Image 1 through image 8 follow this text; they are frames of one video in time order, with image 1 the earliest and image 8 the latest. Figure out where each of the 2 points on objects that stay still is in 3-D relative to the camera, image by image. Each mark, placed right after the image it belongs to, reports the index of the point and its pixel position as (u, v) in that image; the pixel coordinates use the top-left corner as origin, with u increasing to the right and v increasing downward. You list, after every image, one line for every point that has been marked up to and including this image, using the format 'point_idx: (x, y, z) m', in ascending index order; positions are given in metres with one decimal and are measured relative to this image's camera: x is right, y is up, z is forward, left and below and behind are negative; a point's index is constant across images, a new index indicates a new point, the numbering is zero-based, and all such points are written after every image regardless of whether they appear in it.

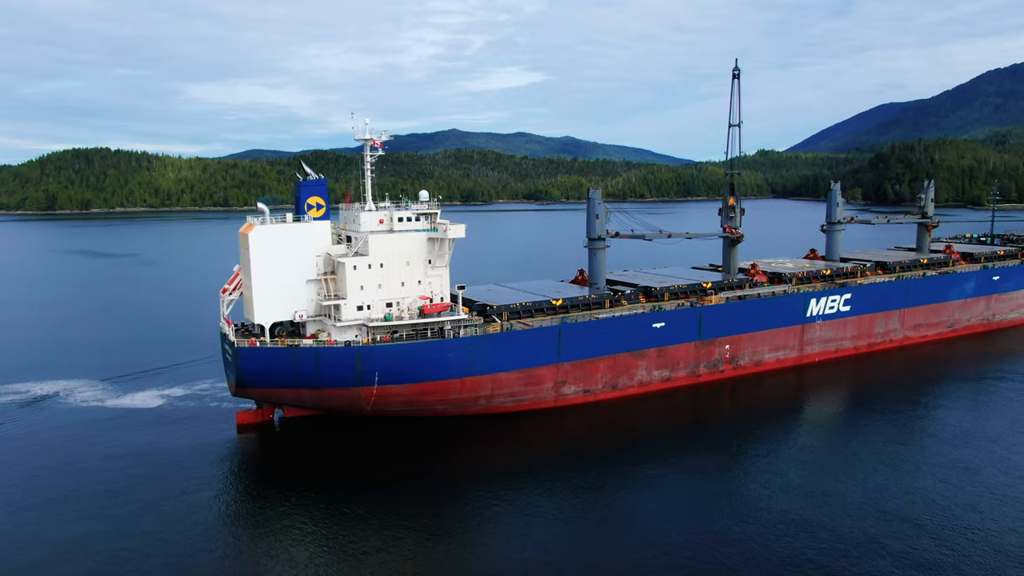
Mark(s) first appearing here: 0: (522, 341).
0: (+0.3, -1.3, +18.9) m
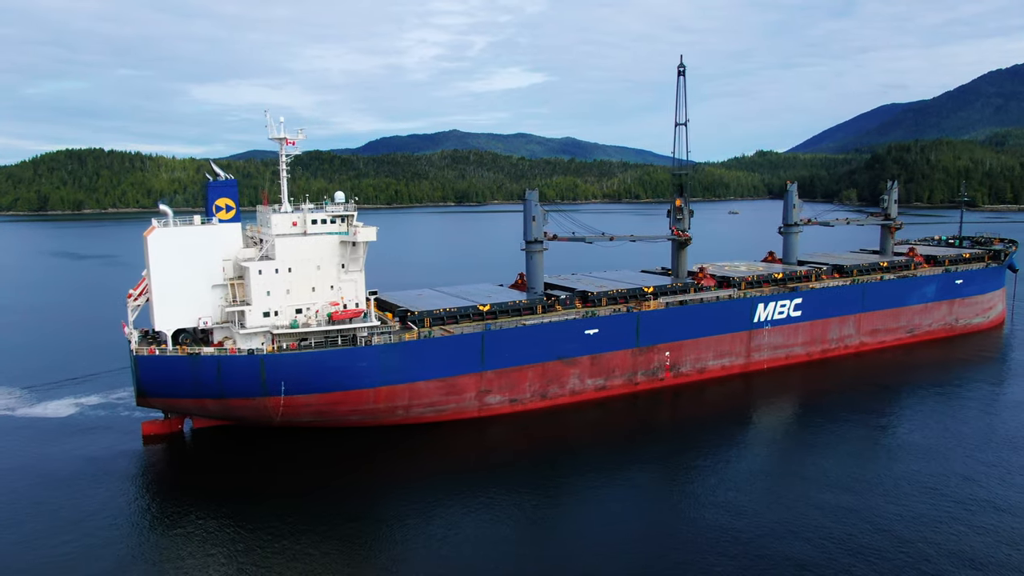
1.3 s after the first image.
0: (-1.6, -1.4, +18.1) m
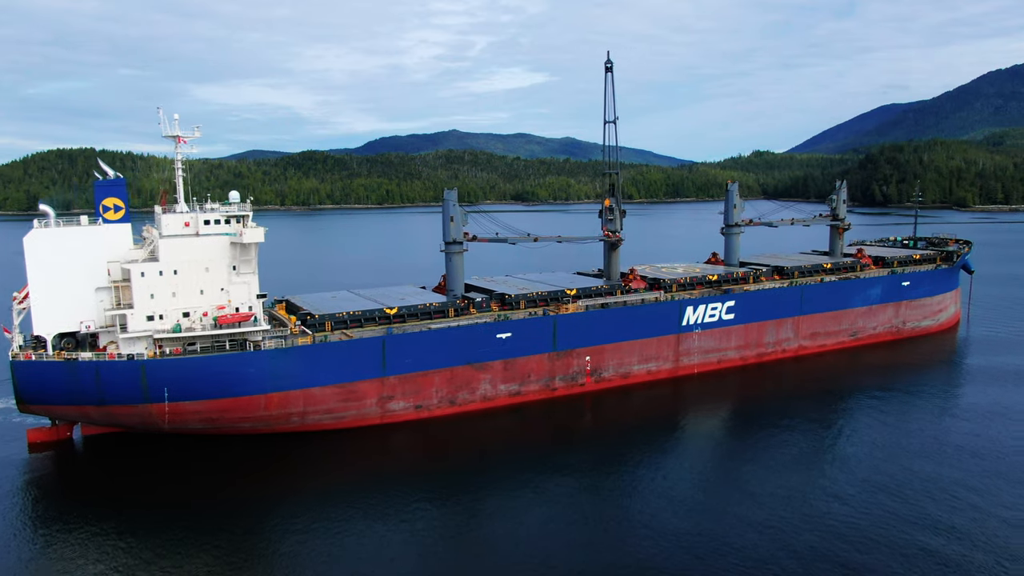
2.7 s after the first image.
0: (-3.9, -1.5, +17.4) m
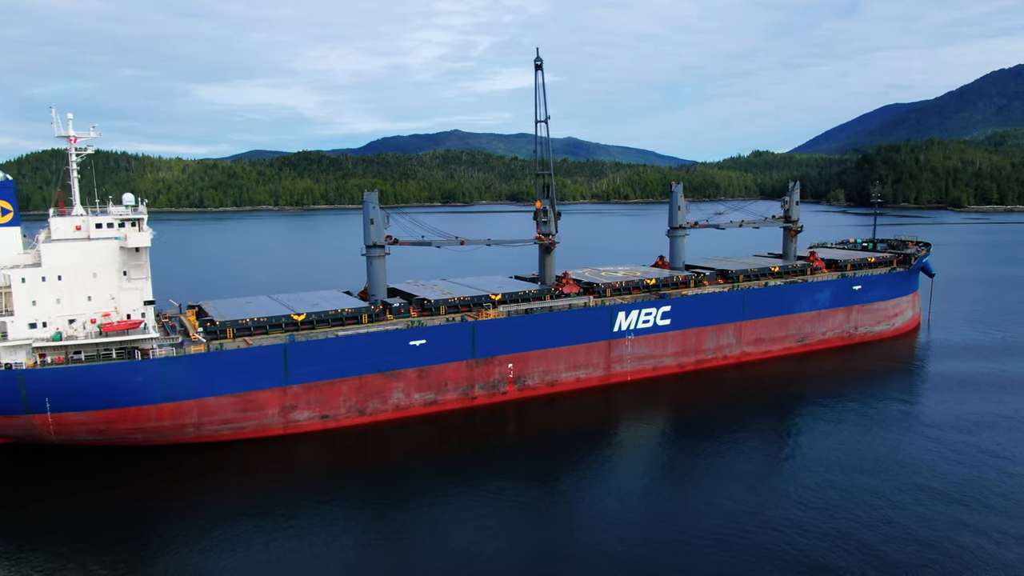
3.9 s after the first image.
0: (-6.0, -1.6, +16.8) m
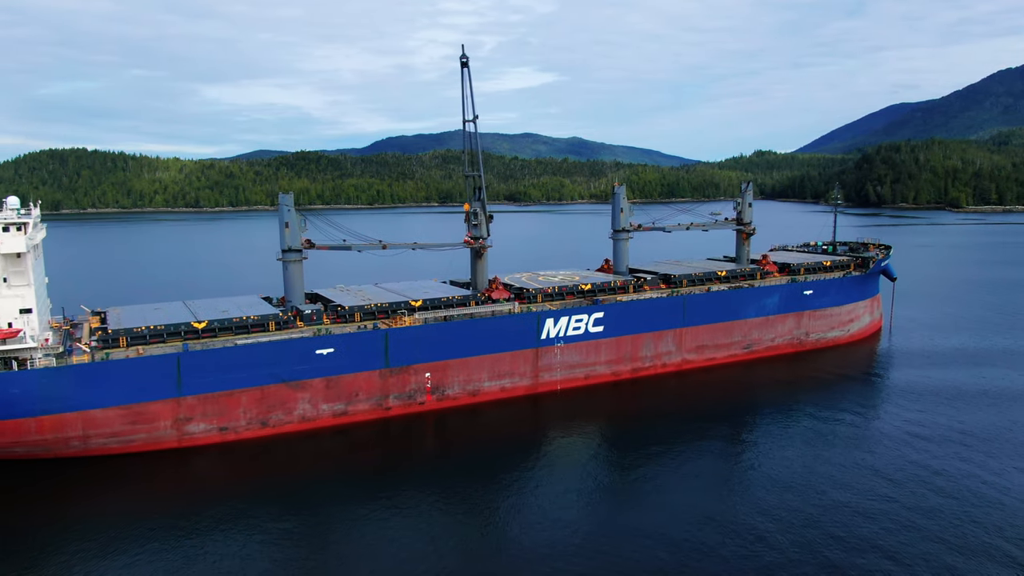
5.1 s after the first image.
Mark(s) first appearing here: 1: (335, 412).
0: (-8.1, -1.7, +16.1) m
1: (-4.2, -3.0, +18.6) m
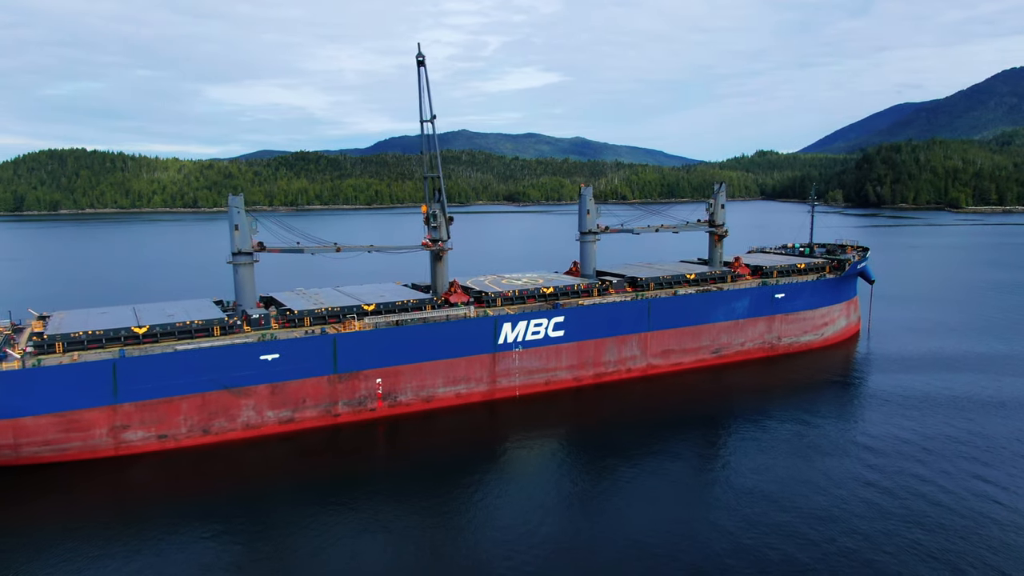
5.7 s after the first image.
0: (-9.2, -1.8, +15.7) m
1: (-5.4, -3.1, +18.2) m
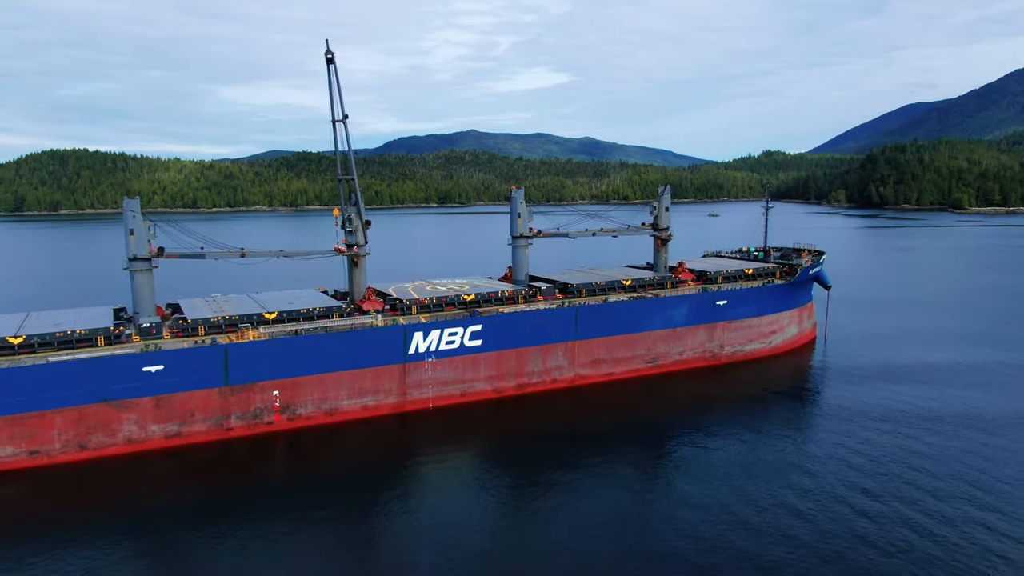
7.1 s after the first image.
0: (-11.5, -2.0, +14.9) m
1: (-7.6, -3.2, +17.4) m
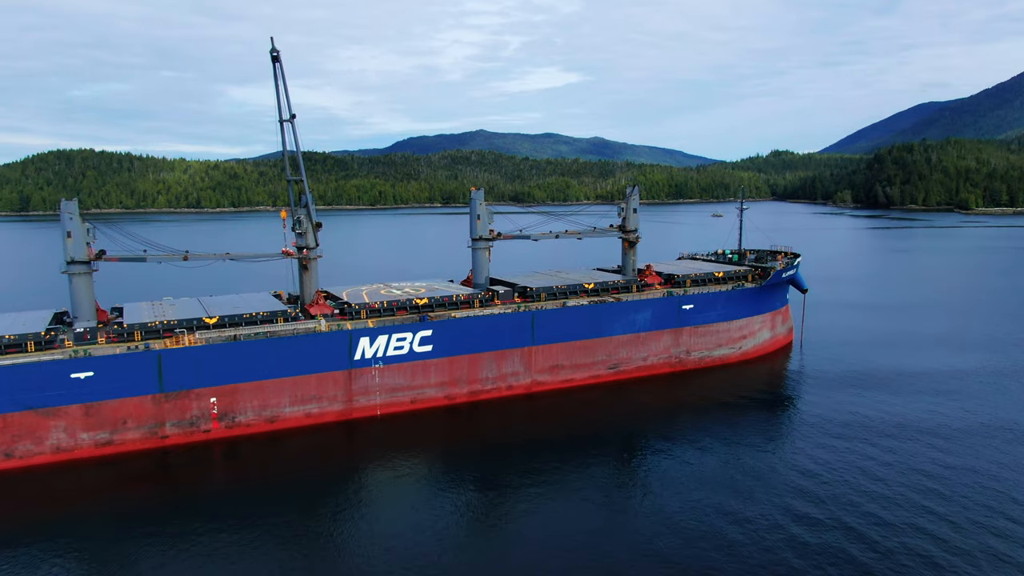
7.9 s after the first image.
0: (-12.8, -2.1, +14.5) m
1: (-8.9, -3.3, +16.9) m
